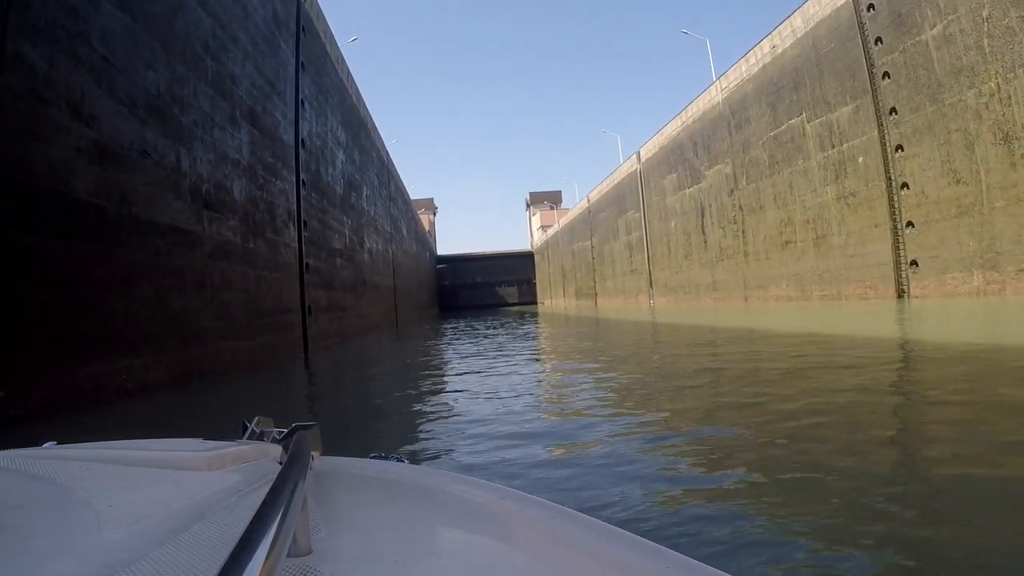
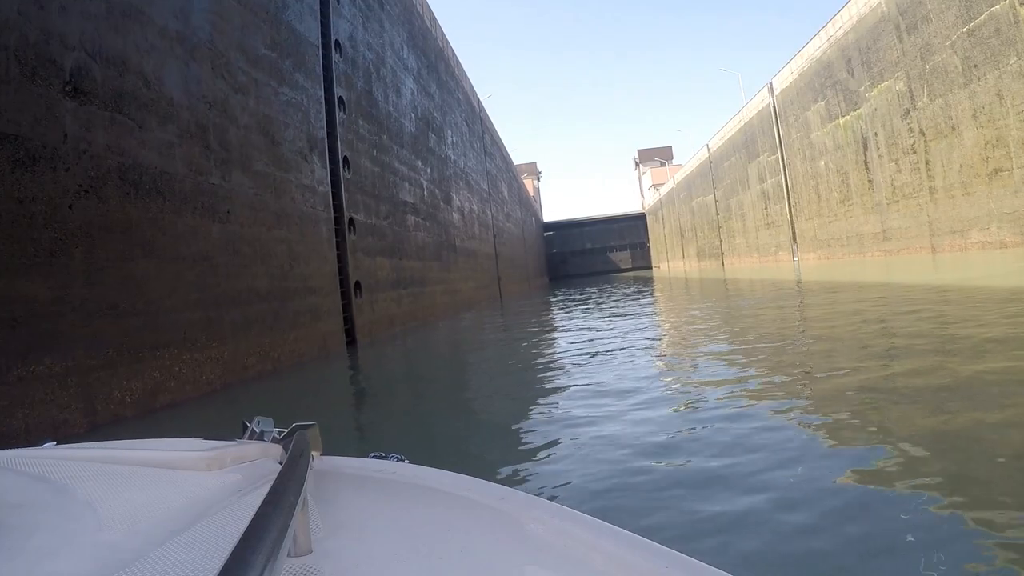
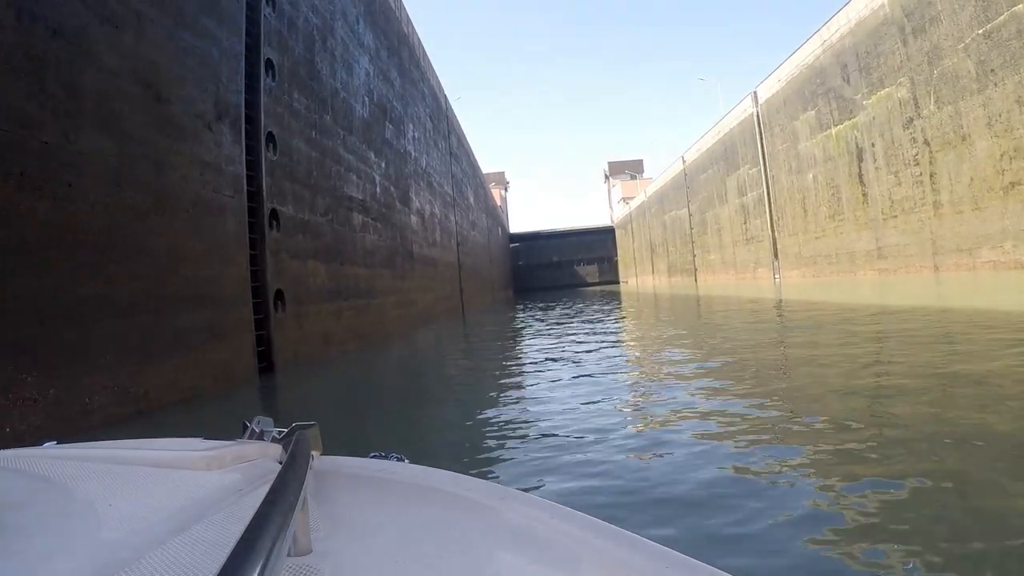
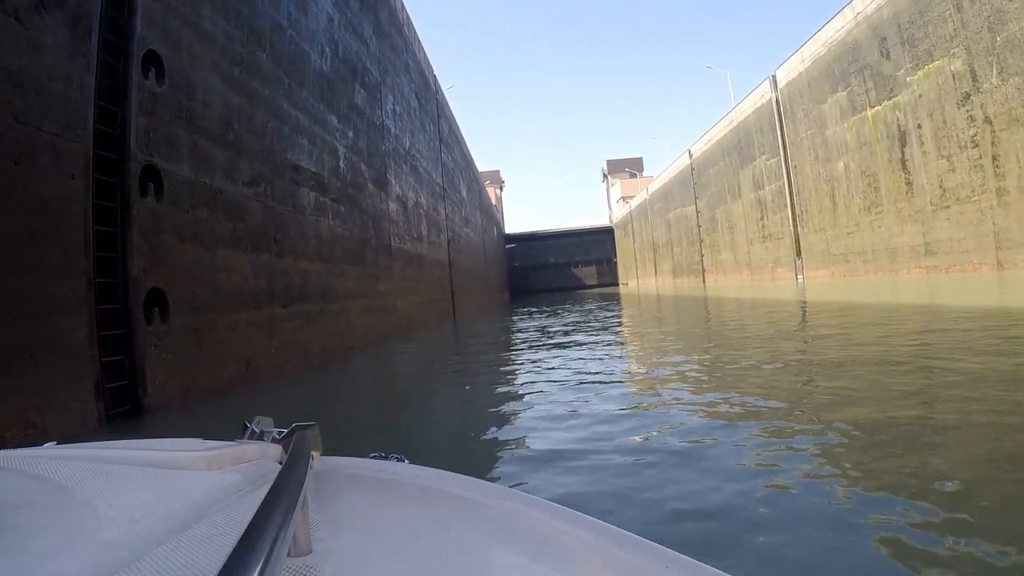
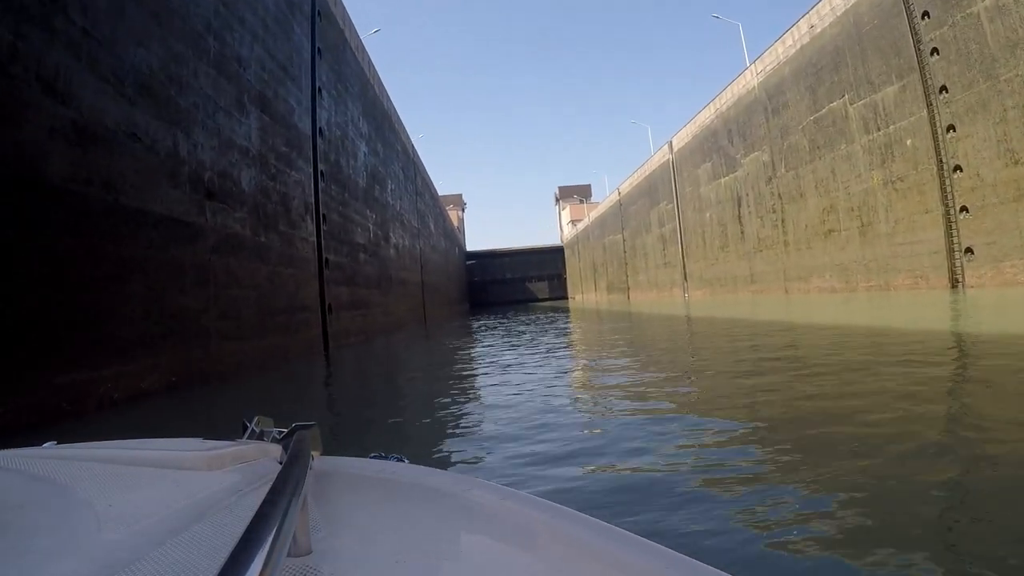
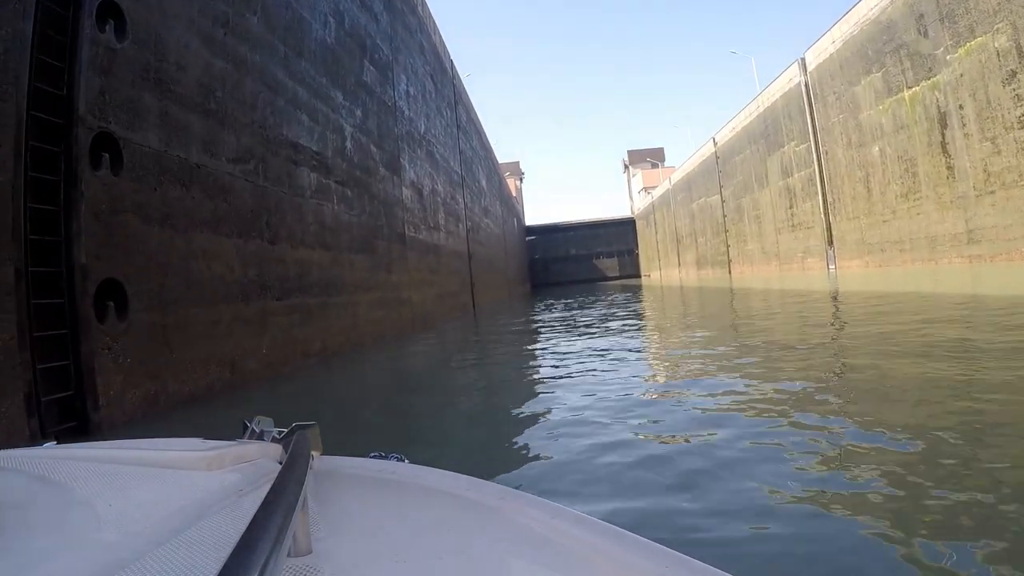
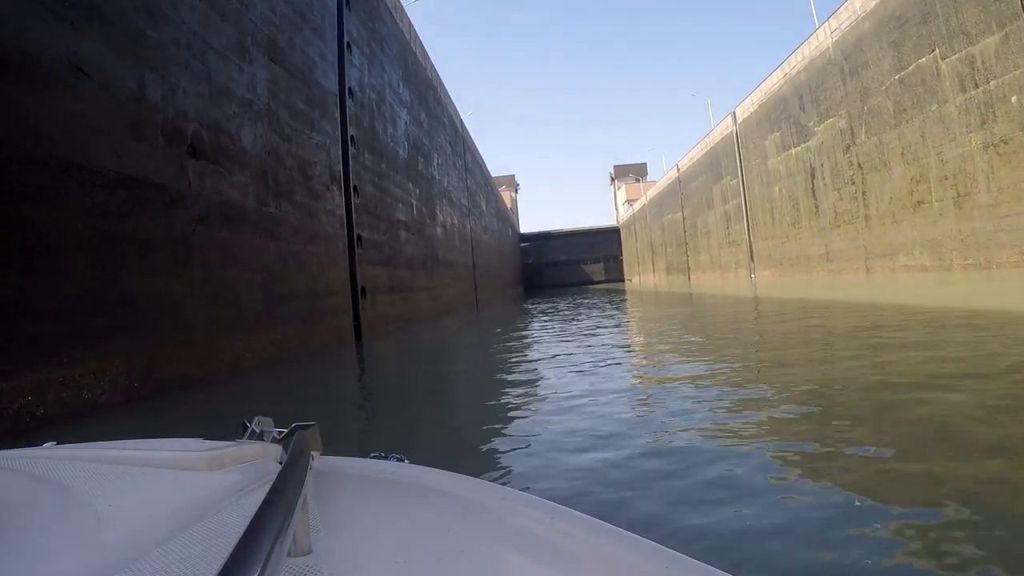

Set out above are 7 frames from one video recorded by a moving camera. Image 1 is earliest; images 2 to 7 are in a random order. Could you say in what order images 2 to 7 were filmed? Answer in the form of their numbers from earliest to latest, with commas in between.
5, 7, 2, 3, 4, 6
